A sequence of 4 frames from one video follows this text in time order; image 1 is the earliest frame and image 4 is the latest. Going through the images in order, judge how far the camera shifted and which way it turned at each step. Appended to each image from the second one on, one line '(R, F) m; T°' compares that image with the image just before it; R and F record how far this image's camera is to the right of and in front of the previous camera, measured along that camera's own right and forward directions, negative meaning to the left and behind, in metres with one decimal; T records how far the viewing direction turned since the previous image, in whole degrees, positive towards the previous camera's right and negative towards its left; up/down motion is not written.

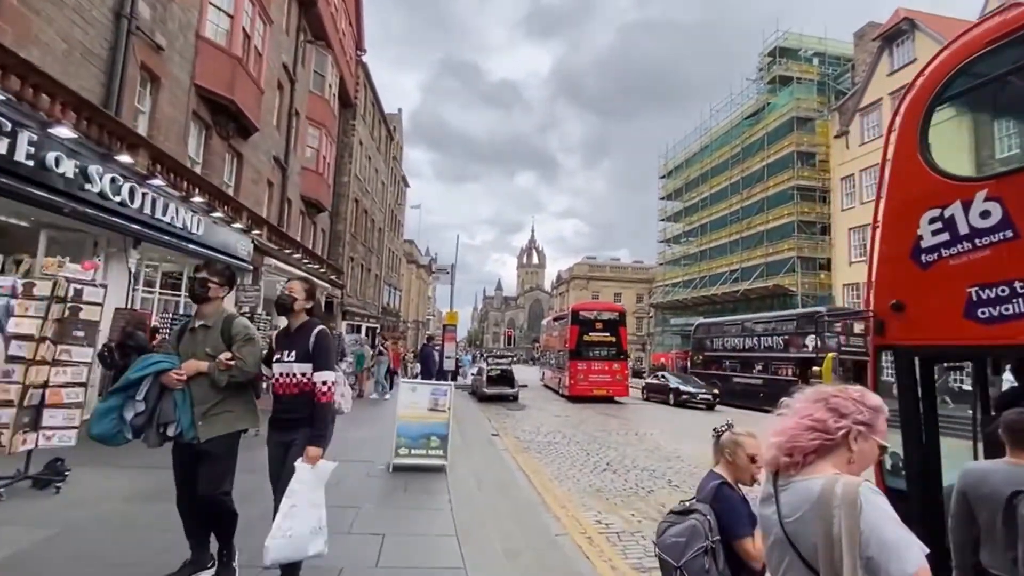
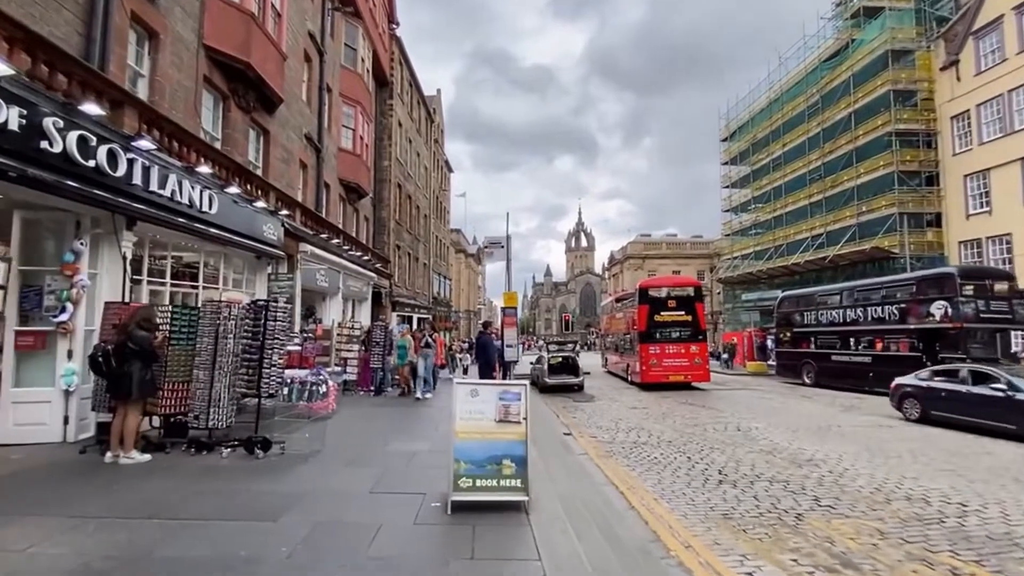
(-0.5, +2.3) m; -6°
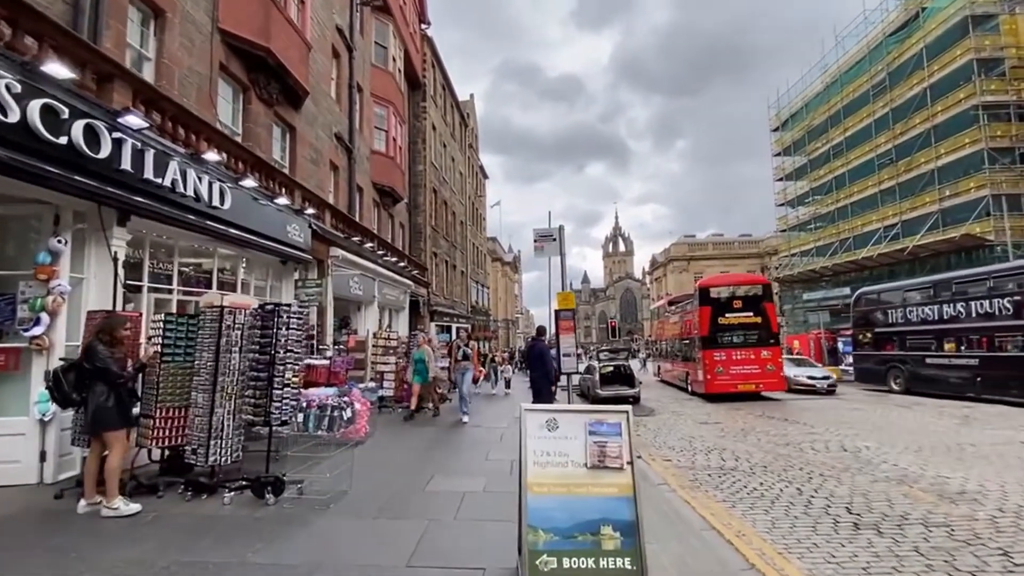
(-0.4, +1.7) m; -4°
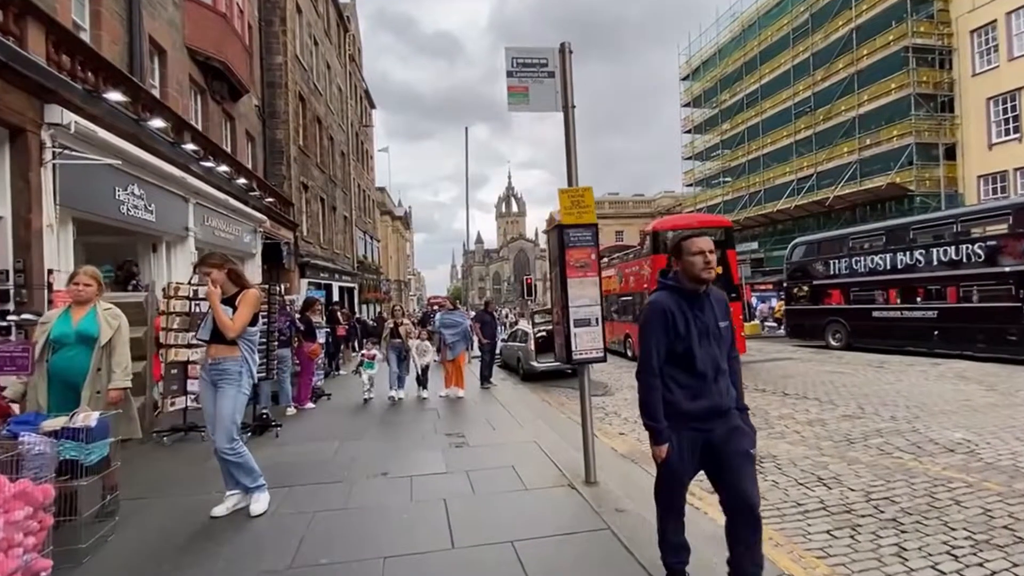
(-0.6, +5.7) m; +13°
